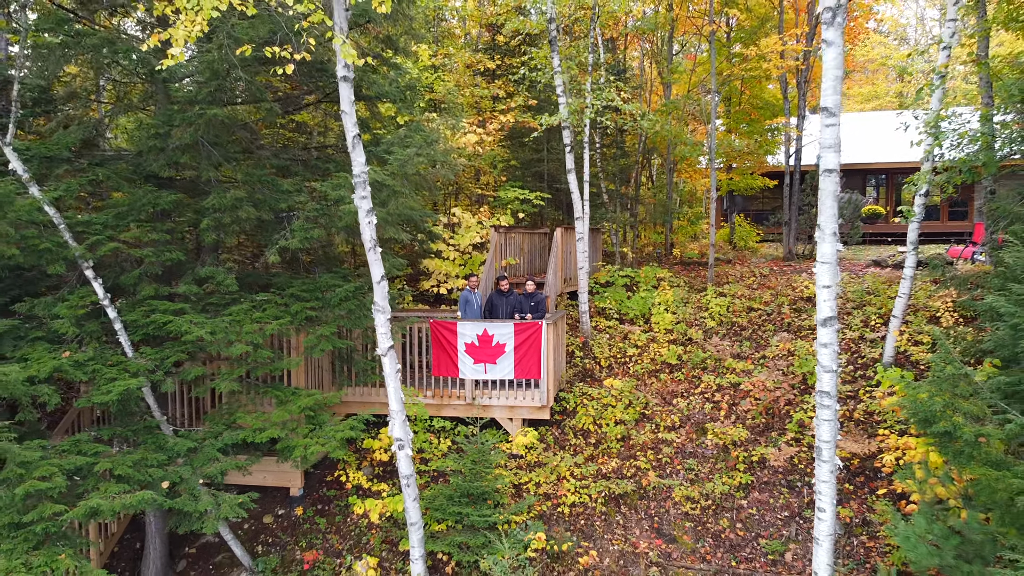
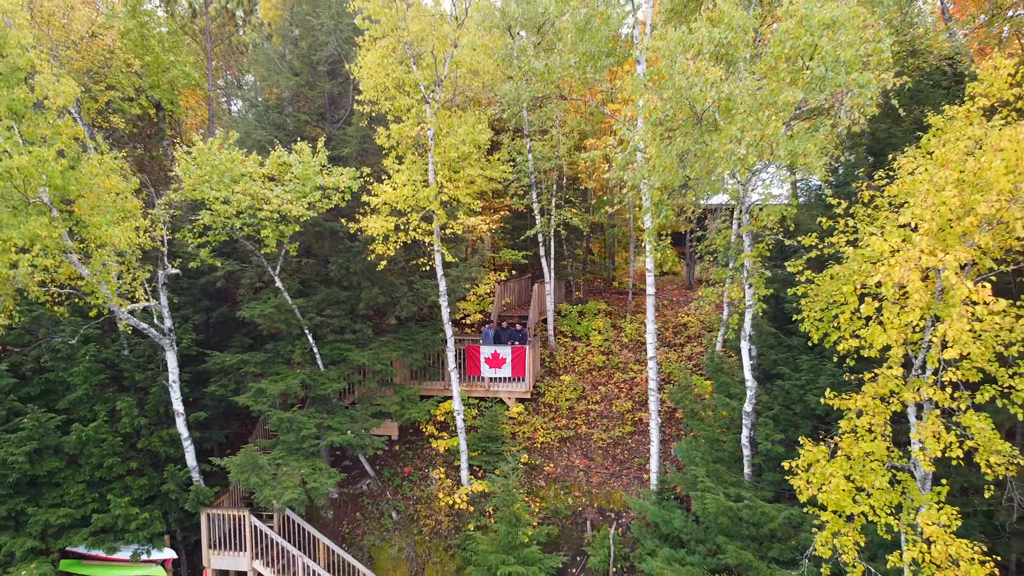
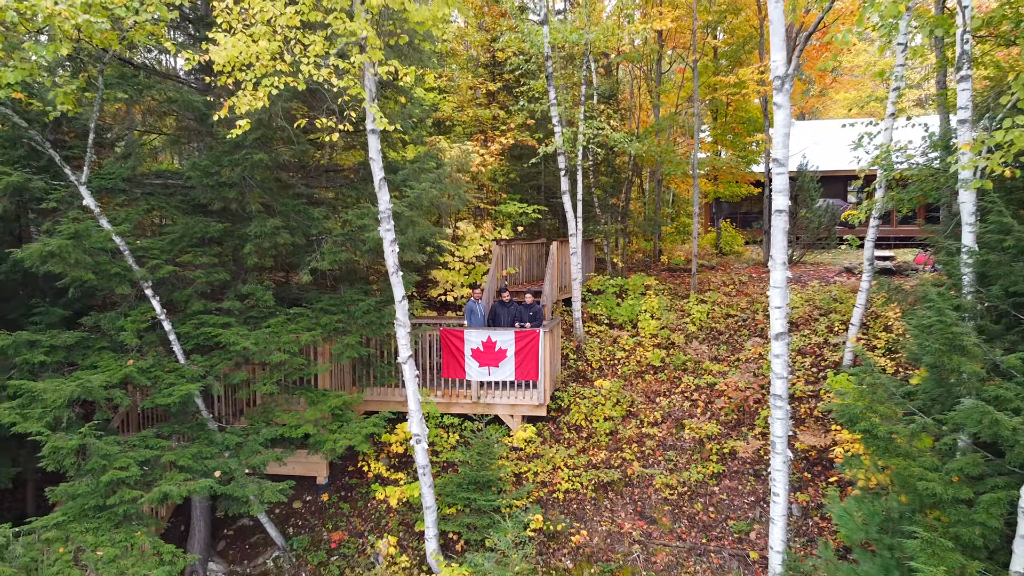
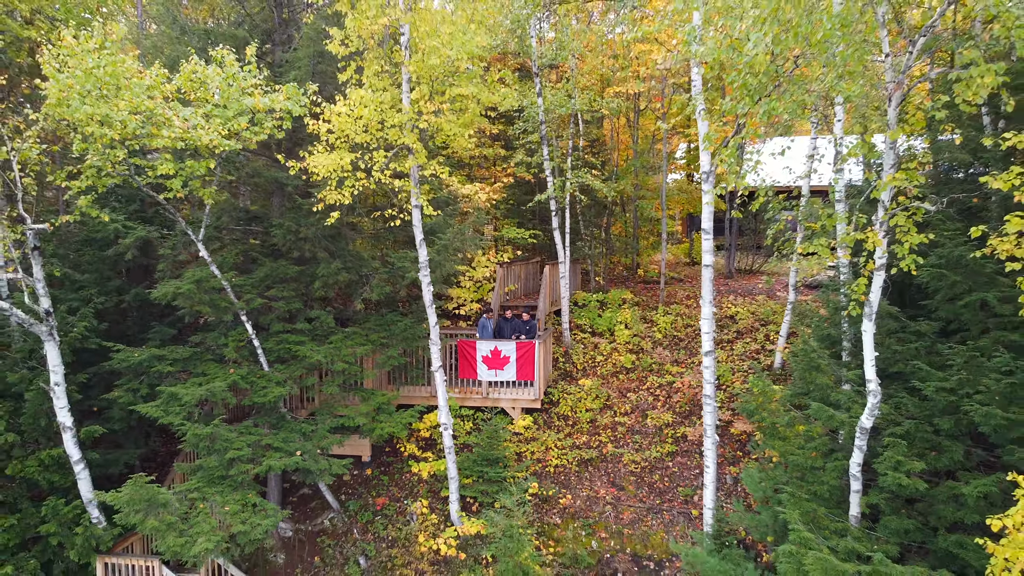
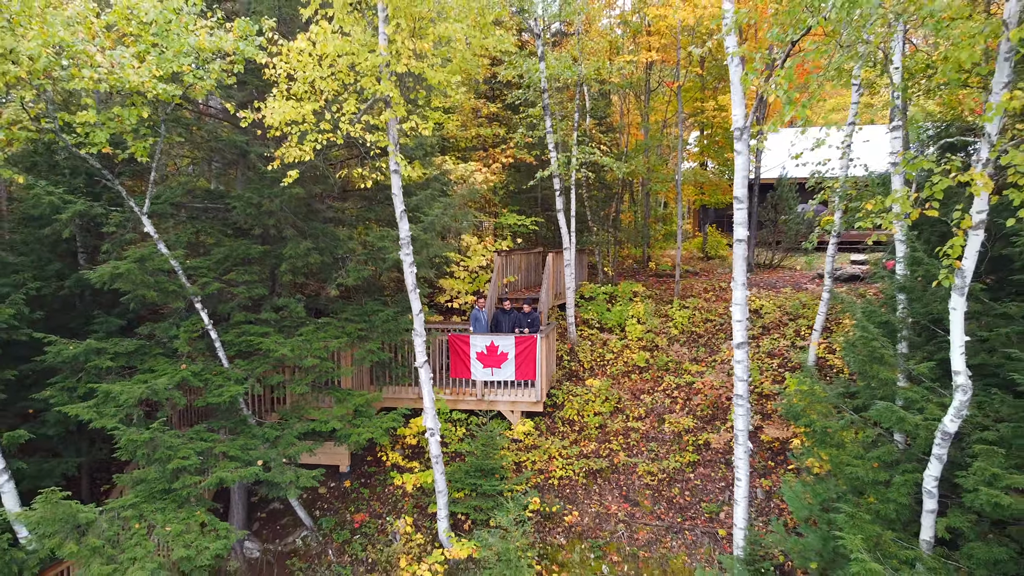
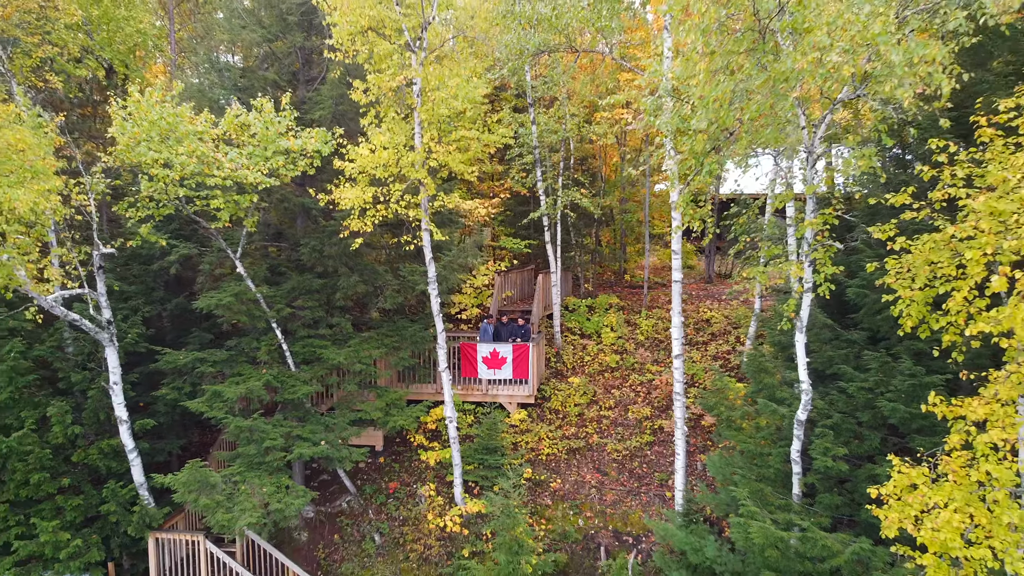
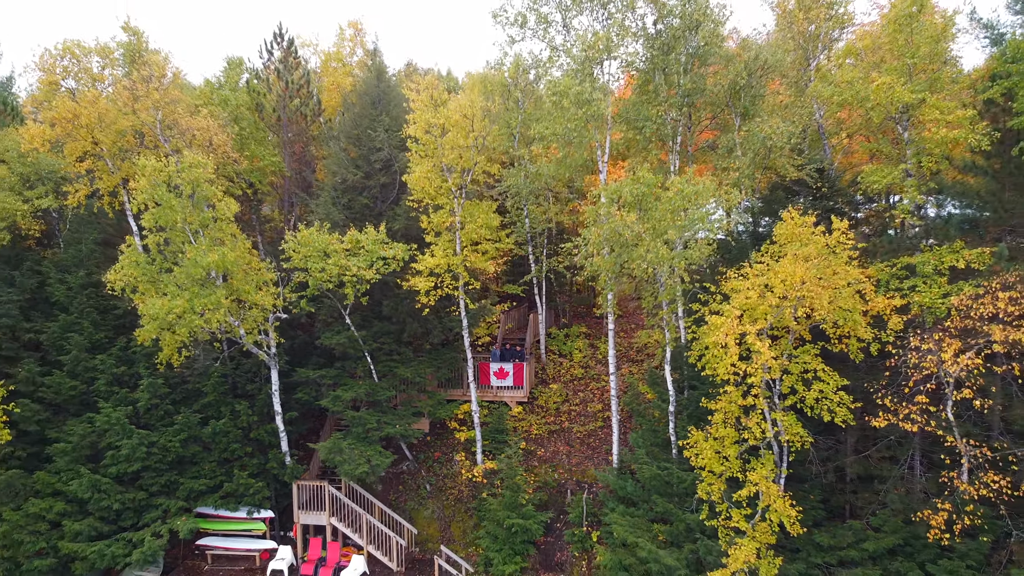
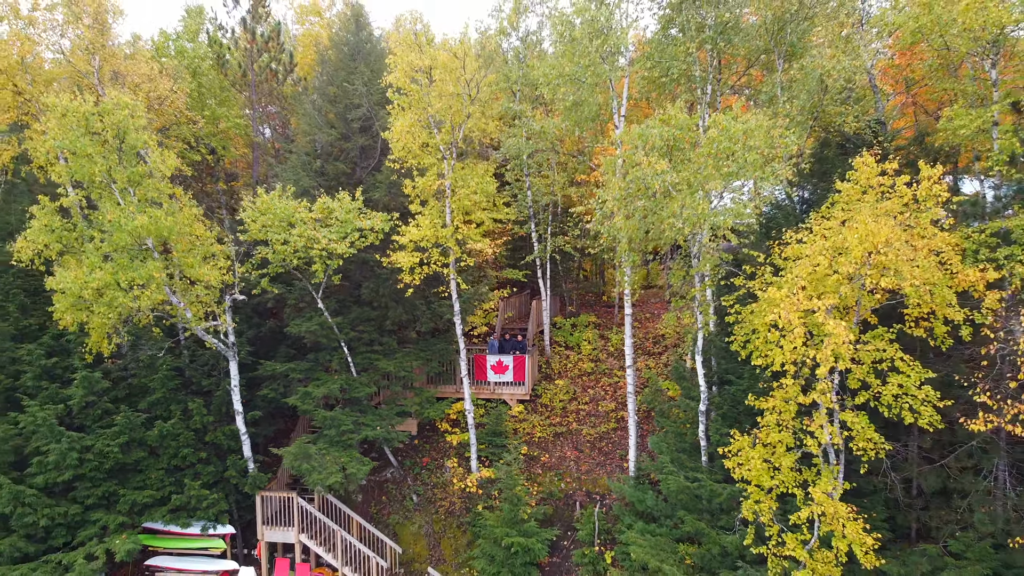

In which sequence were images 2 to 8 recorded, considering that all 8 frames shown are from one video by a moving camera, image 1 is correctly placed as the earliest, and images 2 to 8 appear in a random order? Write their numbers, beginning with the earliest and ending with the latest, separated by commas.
3, 5, 4, 6, 2, 8, 7
